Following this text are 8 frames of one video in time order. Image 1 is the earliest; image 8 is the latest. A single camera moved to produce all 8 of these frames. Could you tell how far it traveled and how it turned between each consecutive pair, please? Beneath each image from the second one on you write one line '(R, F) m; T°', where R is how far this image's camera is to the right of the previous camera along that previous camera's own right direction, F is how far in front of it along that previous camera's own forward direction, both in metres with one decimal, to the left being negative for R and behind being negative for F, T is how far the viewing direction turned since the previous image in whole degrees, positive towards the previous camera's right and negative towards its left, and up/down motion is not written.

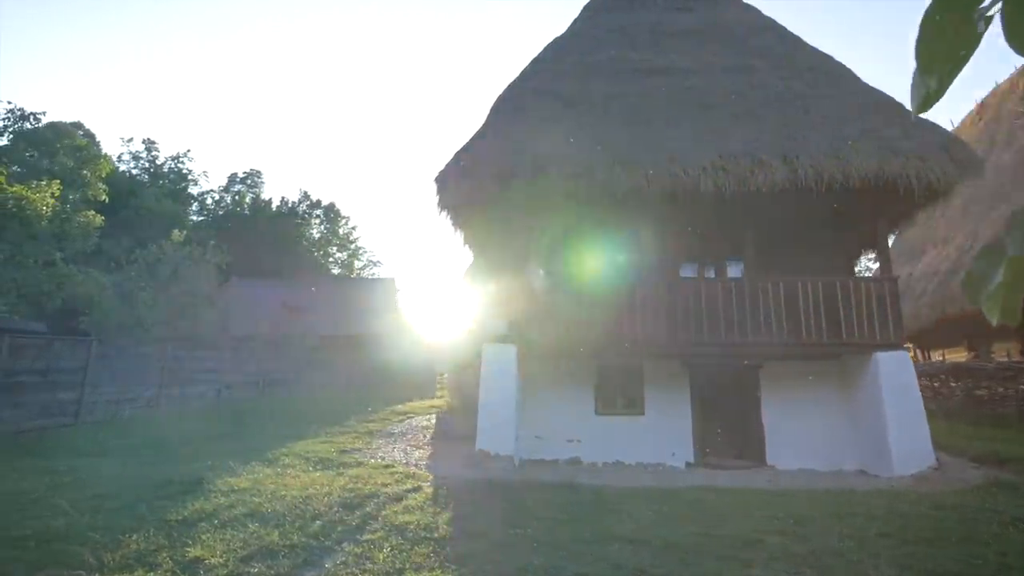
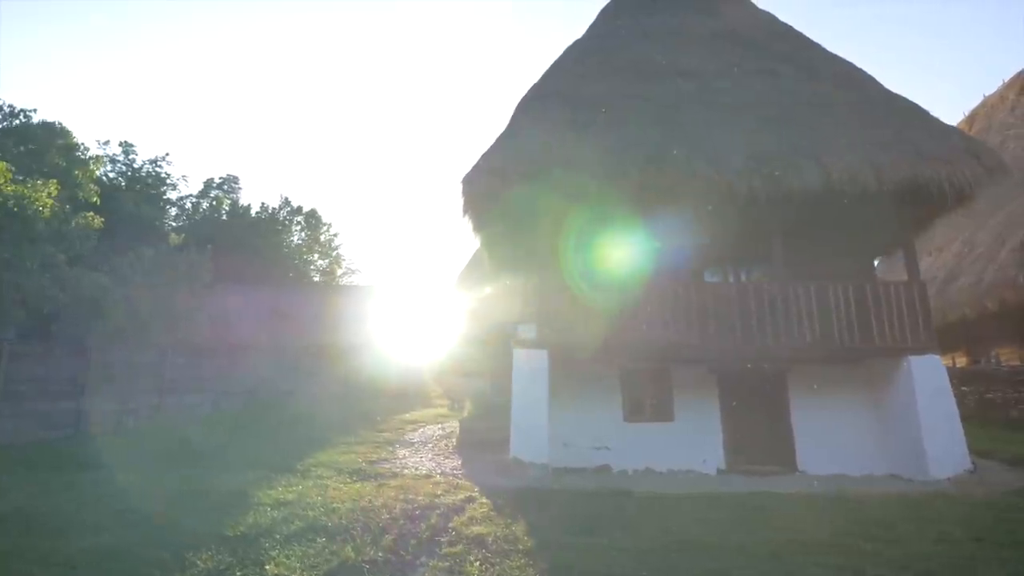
(-1.0, +0.2) m; +3°
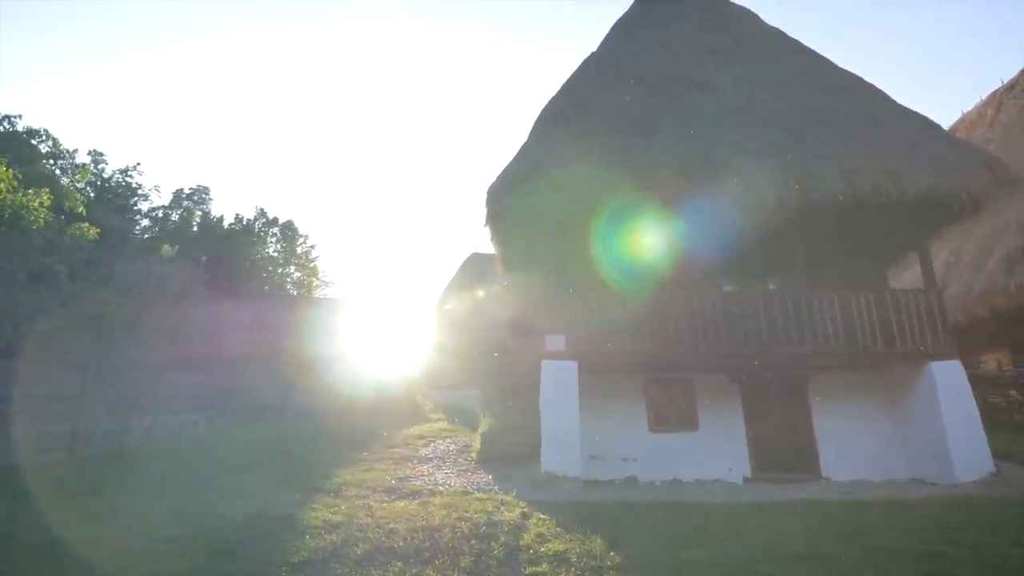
(-1.0, +0.2) m; +3°
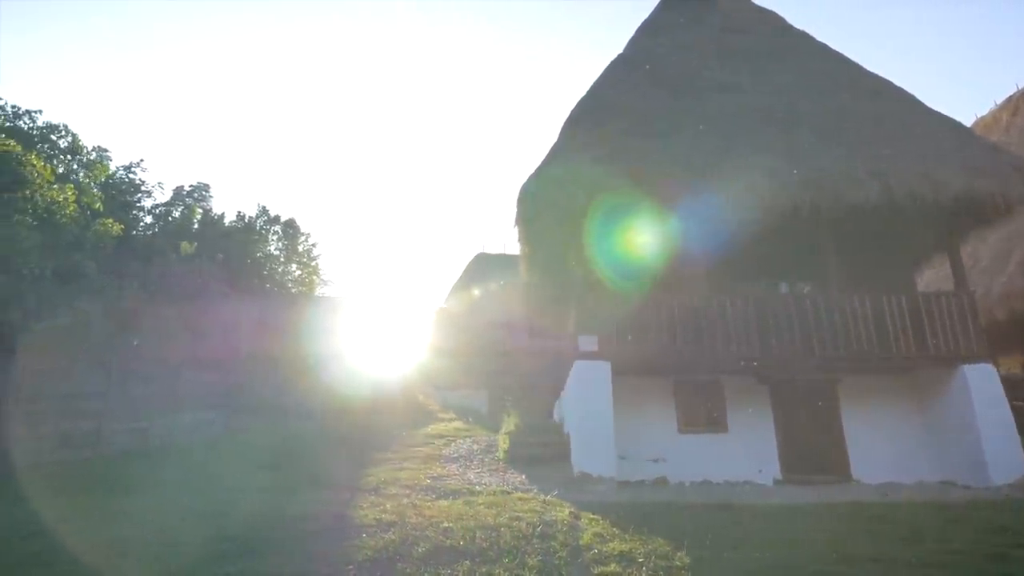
(-0.7, 0.0) m; +1°
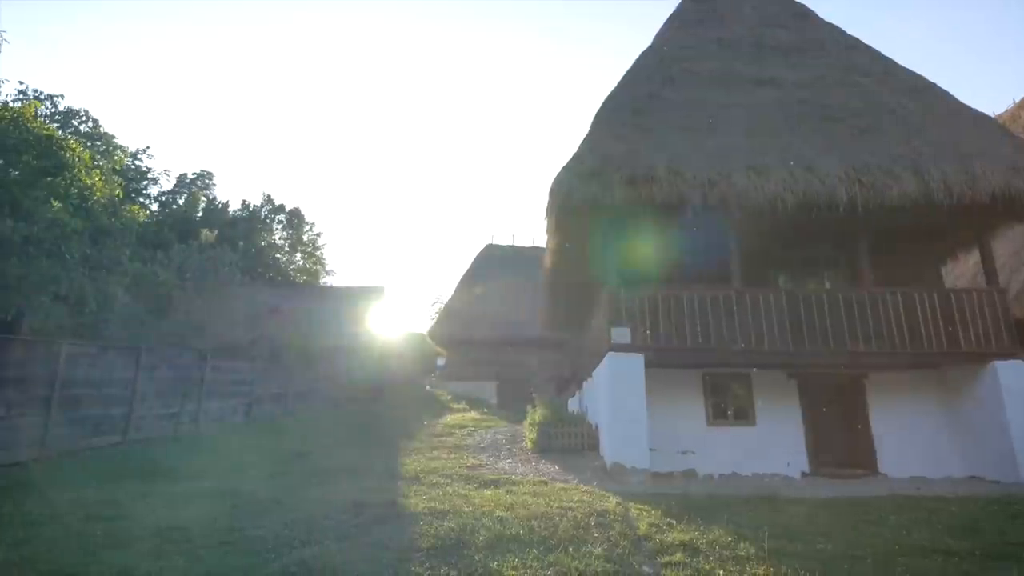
(-0.7, 0.0) m; +1°
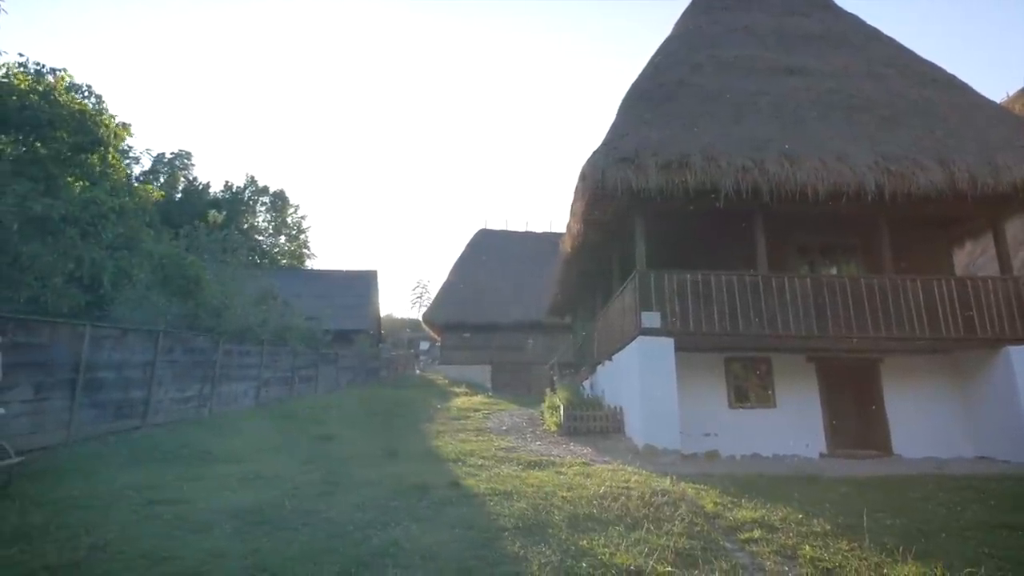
(-1.1, 0.0) m; +3°
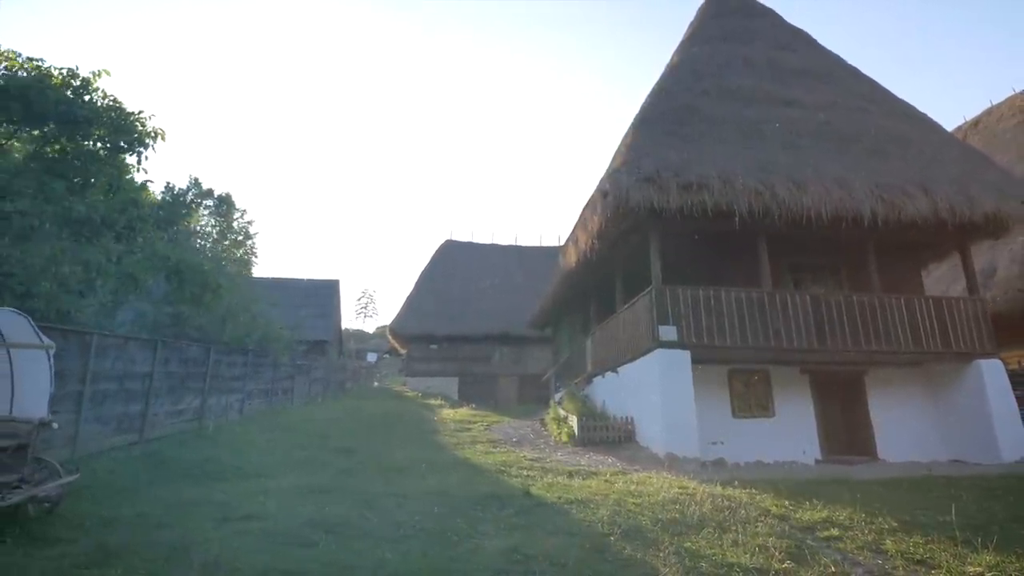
(-1.7, -0.2) m; +7°
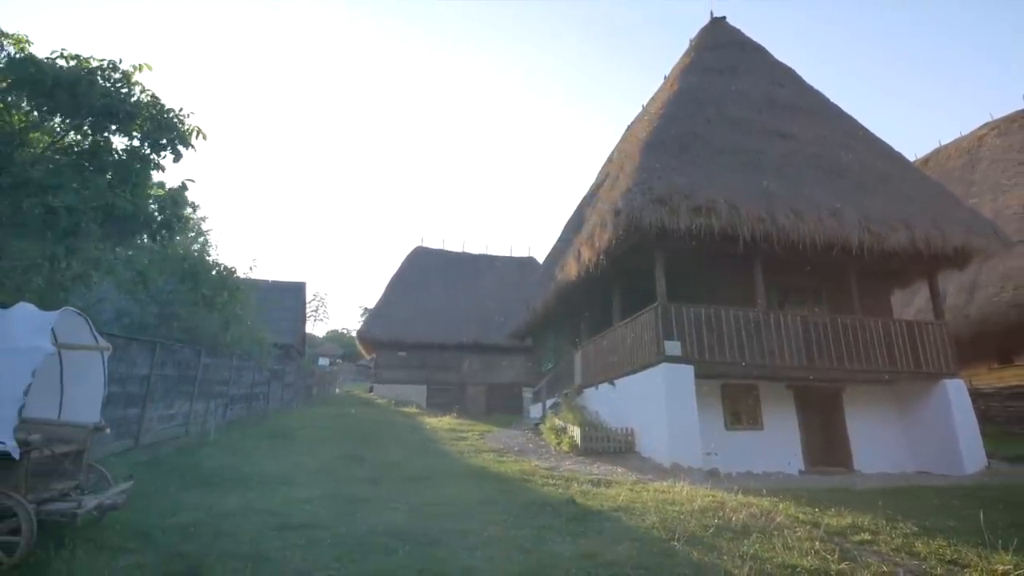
(-1.4, -0.2) m; +6°
